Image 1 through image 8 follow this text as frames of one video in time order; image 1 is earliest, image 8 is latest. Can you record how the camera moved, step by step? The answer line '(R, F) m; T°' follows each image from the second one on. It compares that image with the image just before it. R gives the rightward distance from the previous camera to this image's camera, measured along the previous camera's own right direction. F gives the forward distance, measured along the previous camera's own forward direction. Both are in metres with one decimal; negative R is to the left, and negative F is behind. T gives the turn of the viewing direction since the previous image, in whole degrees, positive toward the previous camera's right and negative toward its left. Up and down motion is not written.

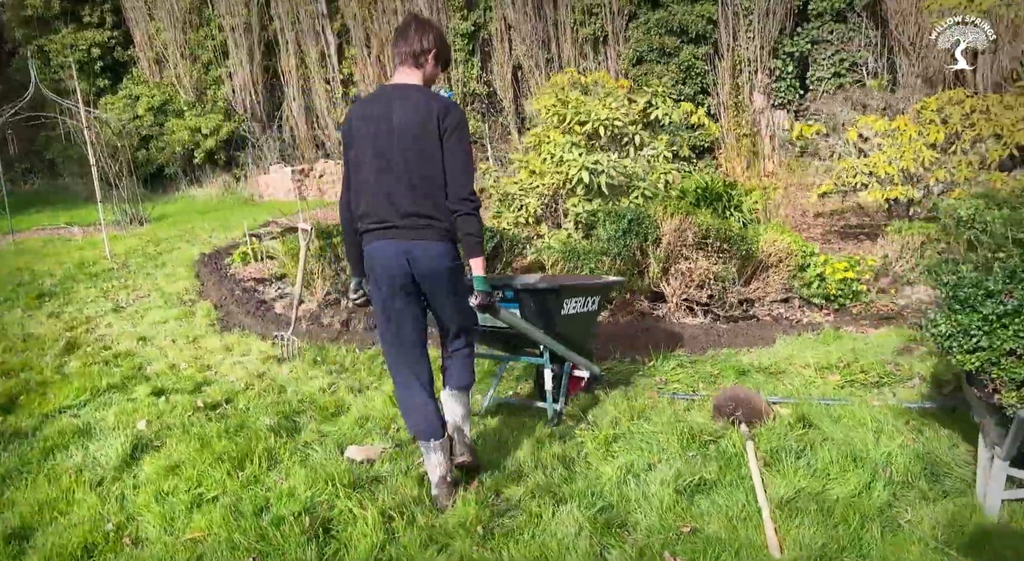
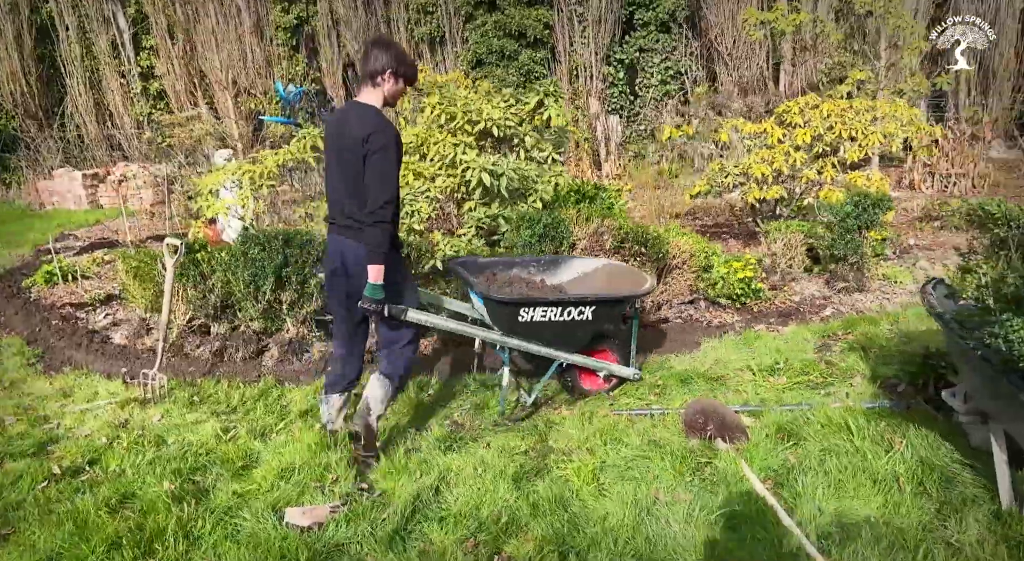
(-0.6, +0.4) m; +14°
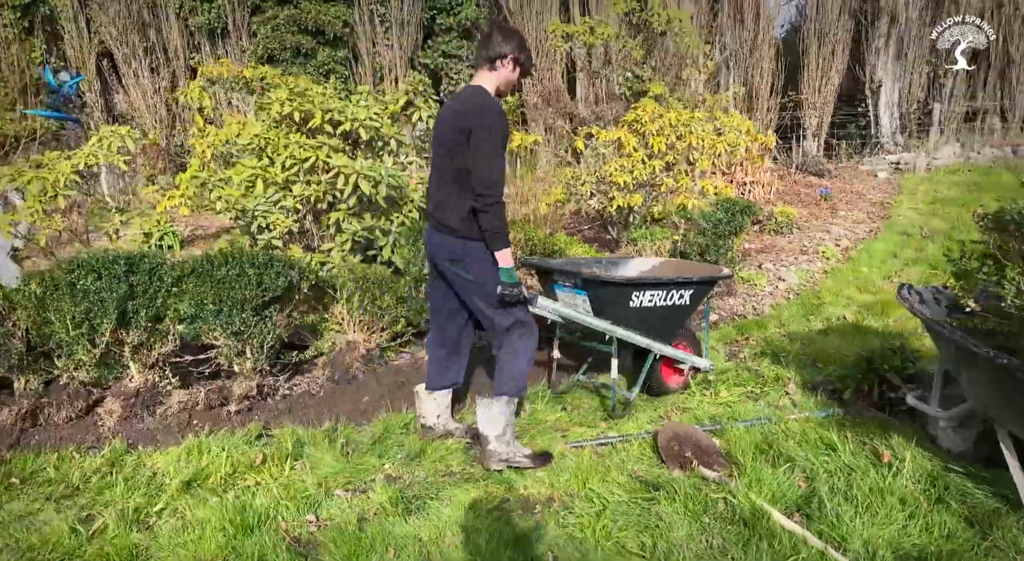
(-0.7, +0.5) m; +17°
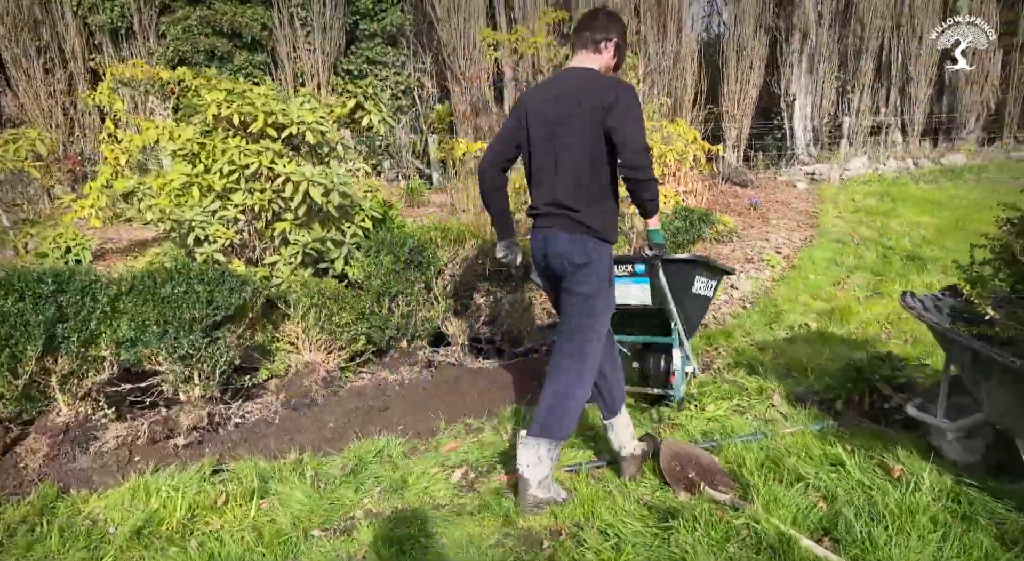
(-0.3, +0.2) m; +7°
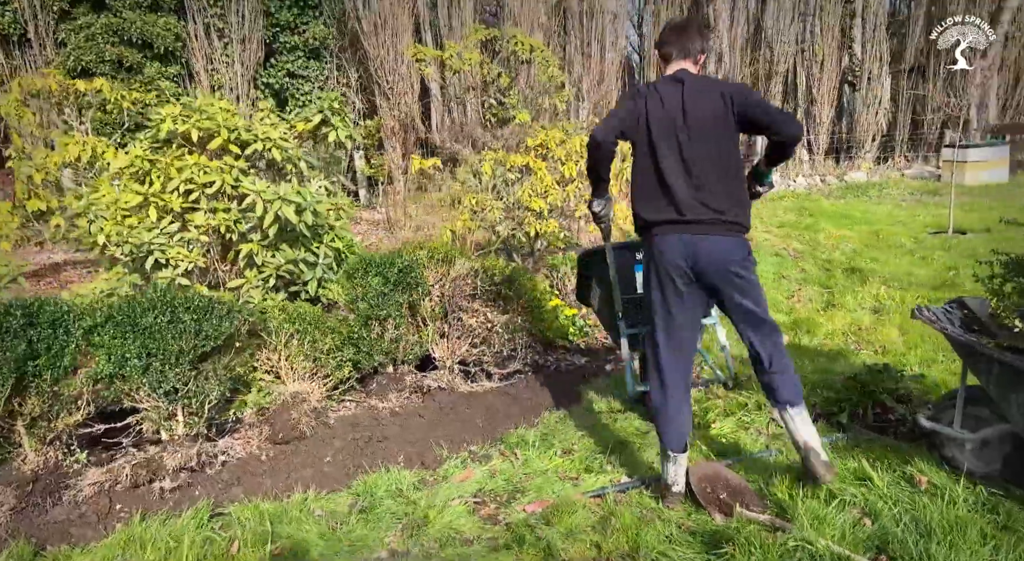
(-0.5, +0.1) m; +7°
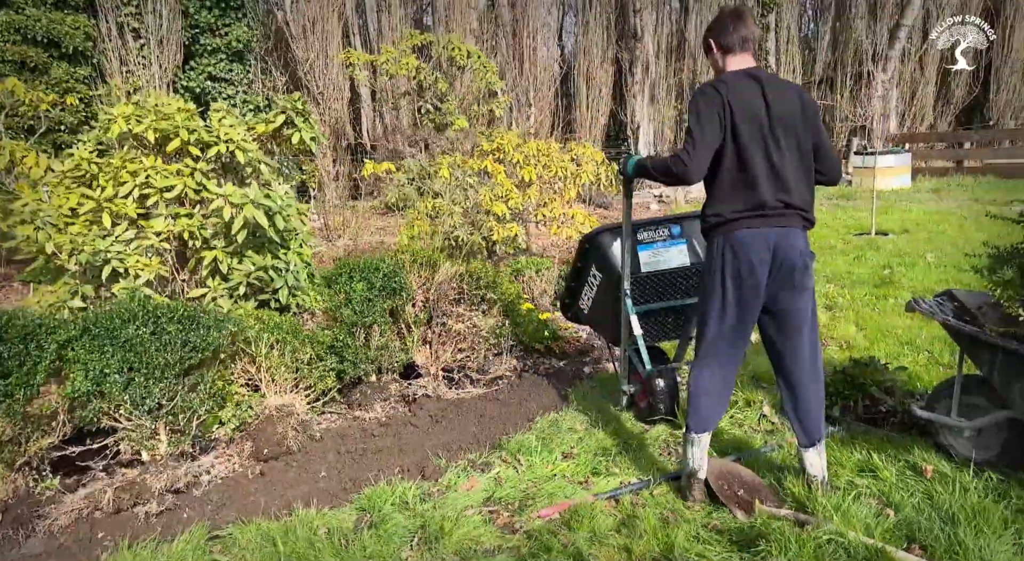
(-0.4, +0.1) m; +6°
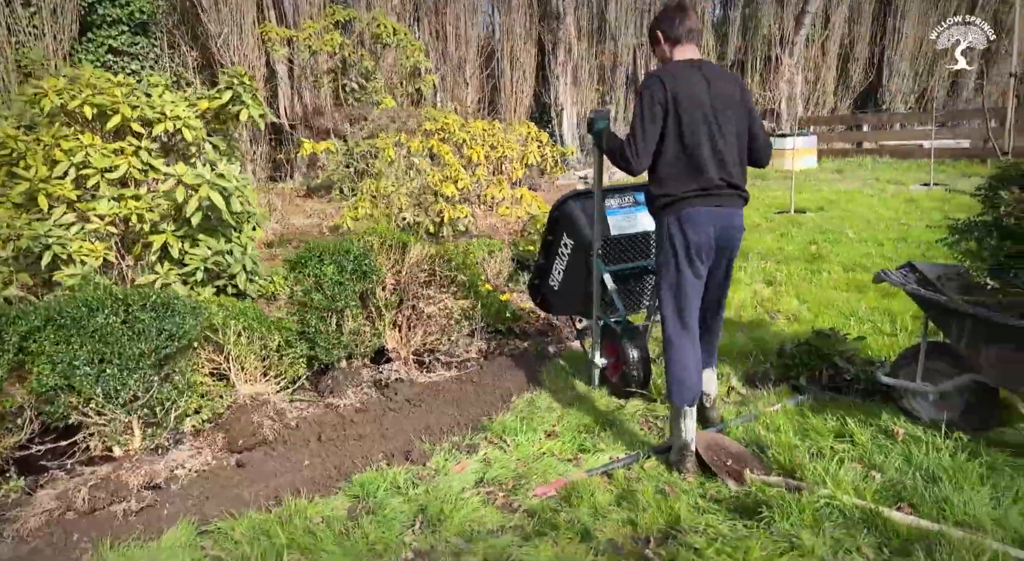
(-0.3, 0.0) m; +7°
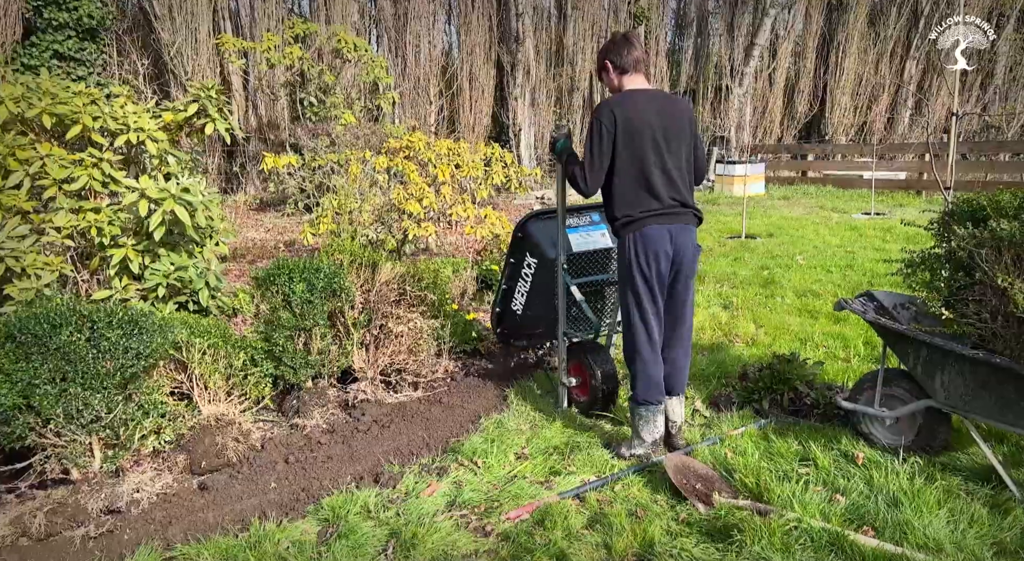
(-0.1, 0.0) m; +4°
